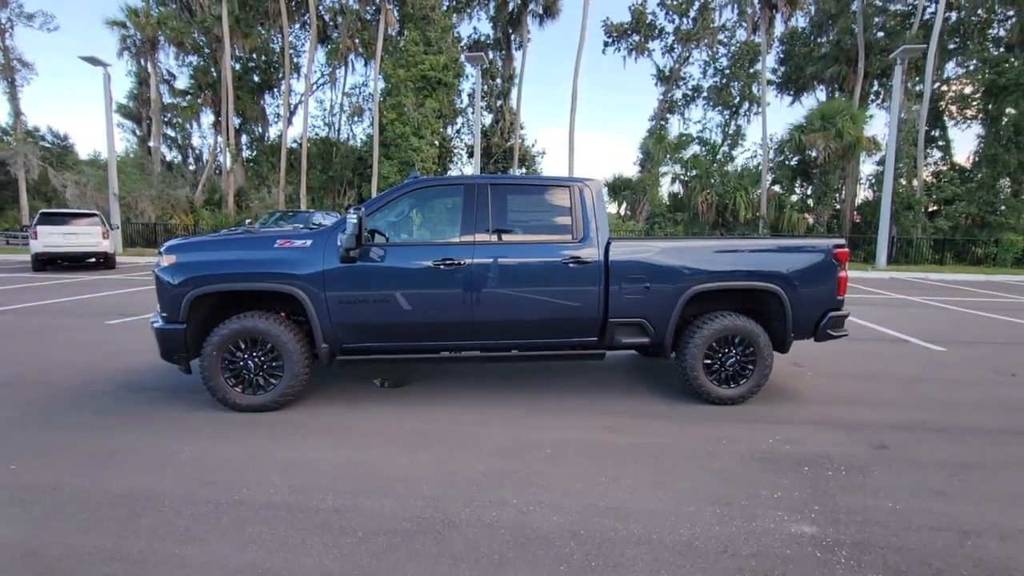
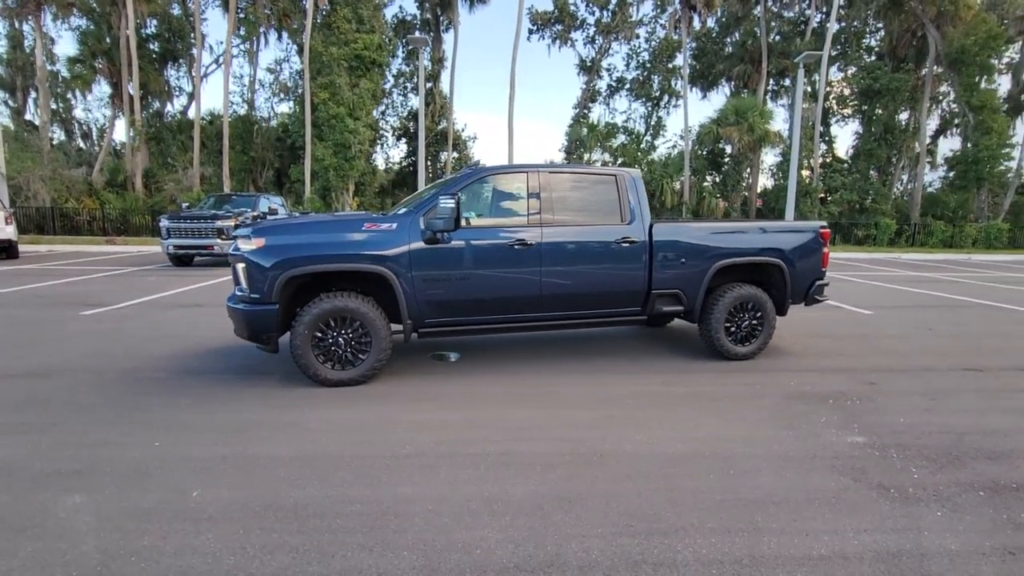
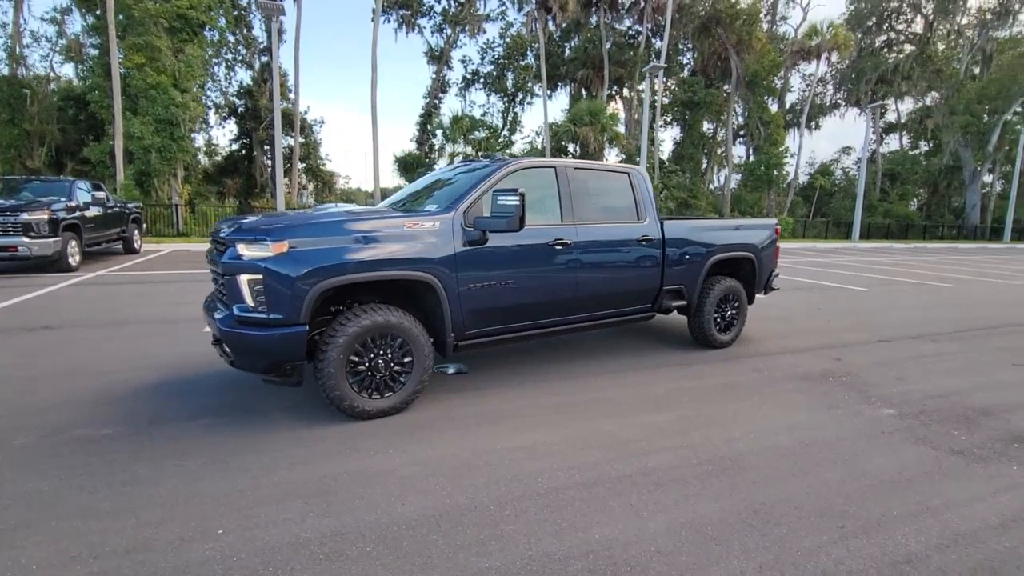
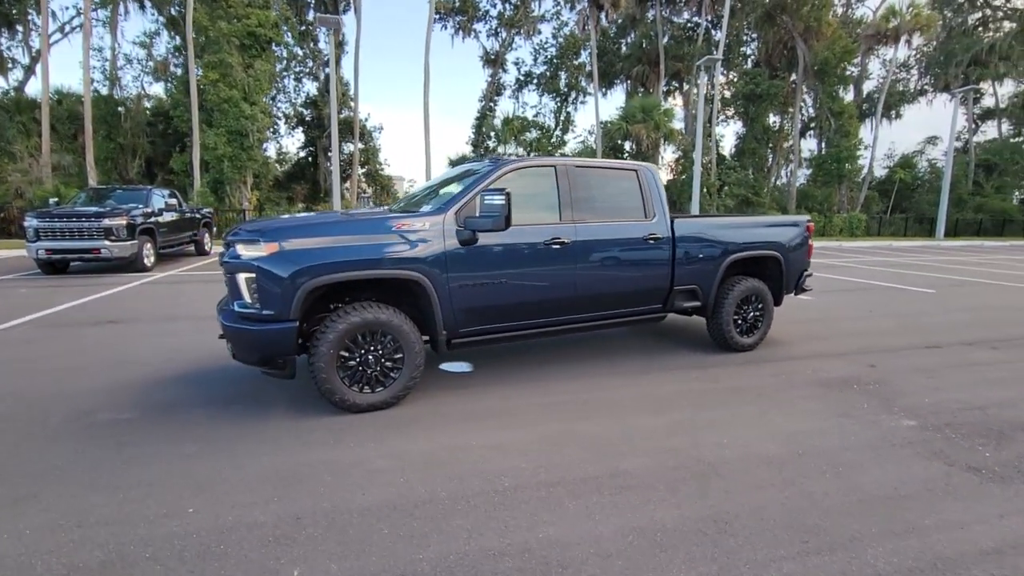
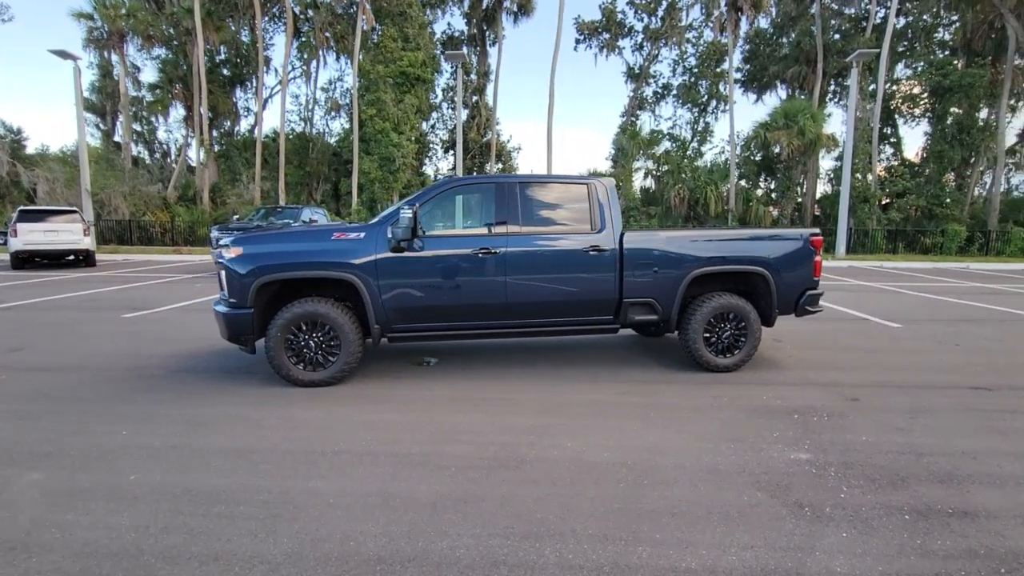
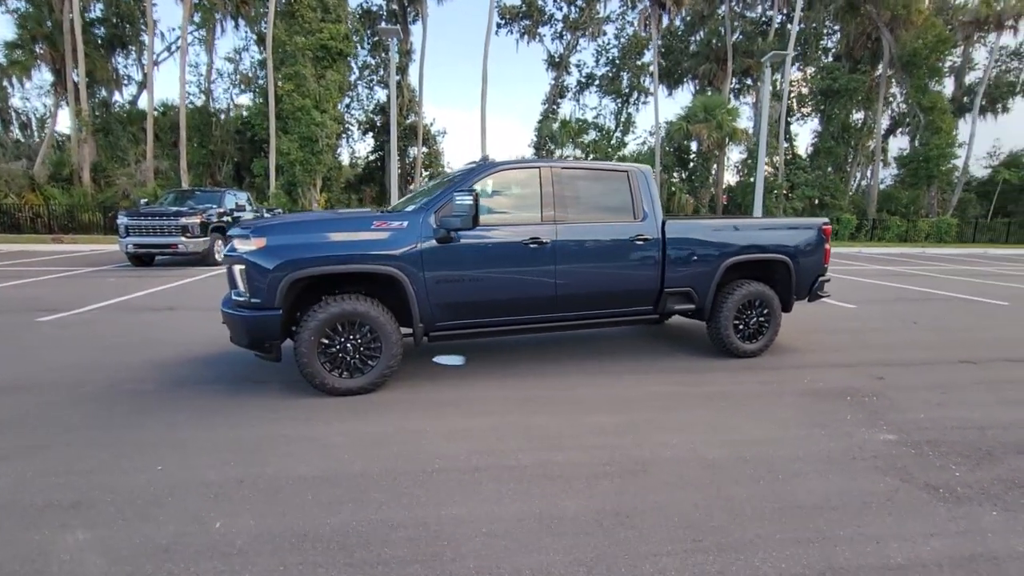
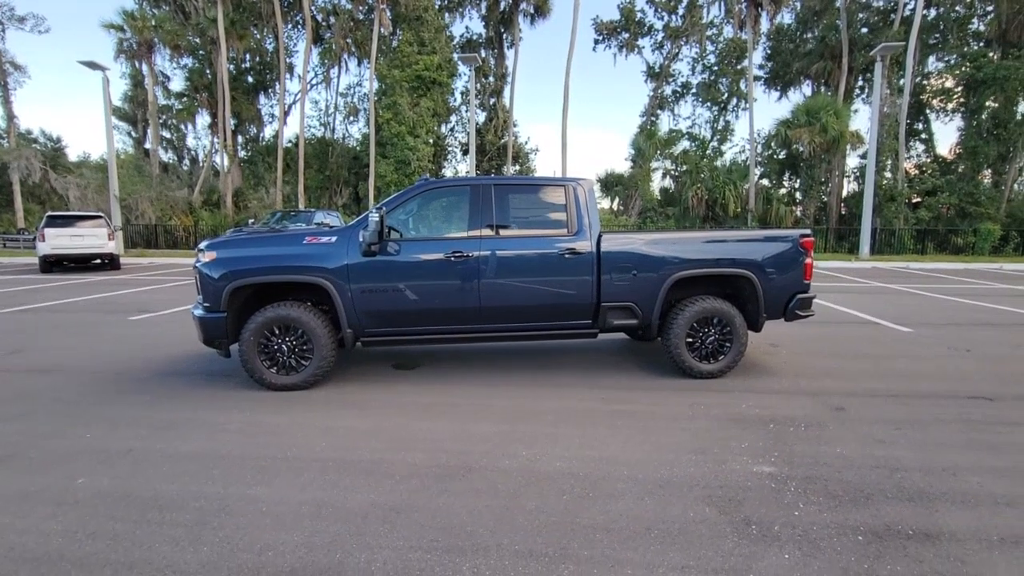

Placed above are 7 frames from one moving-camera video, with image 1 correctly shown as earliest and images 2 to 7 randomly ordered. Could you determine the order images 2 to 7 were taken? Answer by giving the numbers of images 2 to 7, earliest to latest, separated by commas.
7, 5, 2, 6, 4, 3
